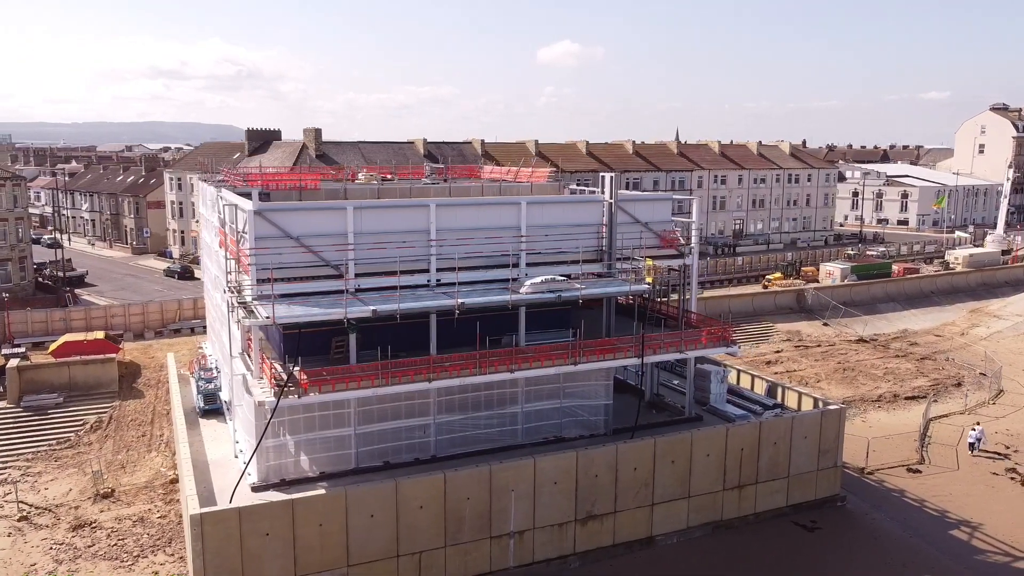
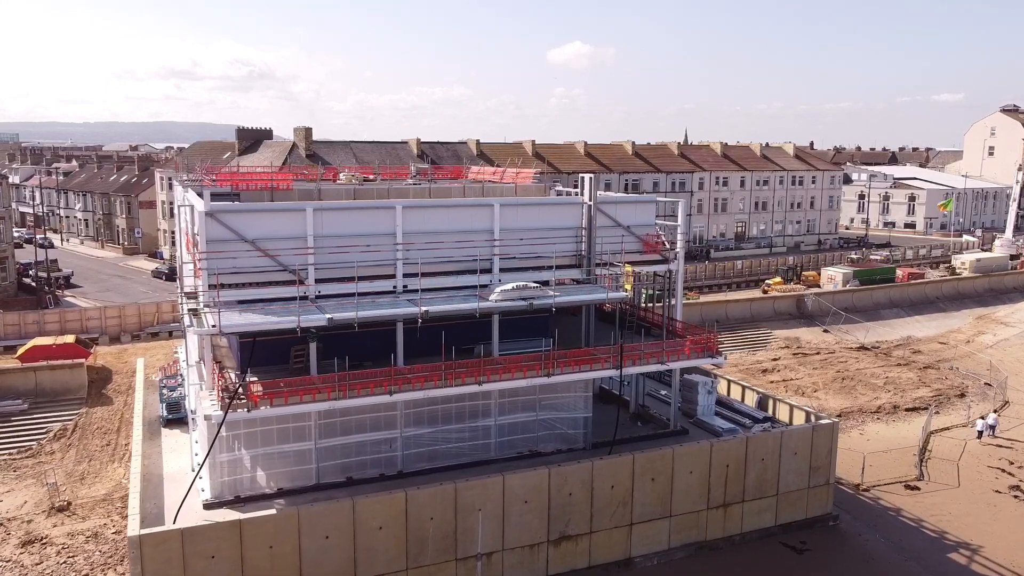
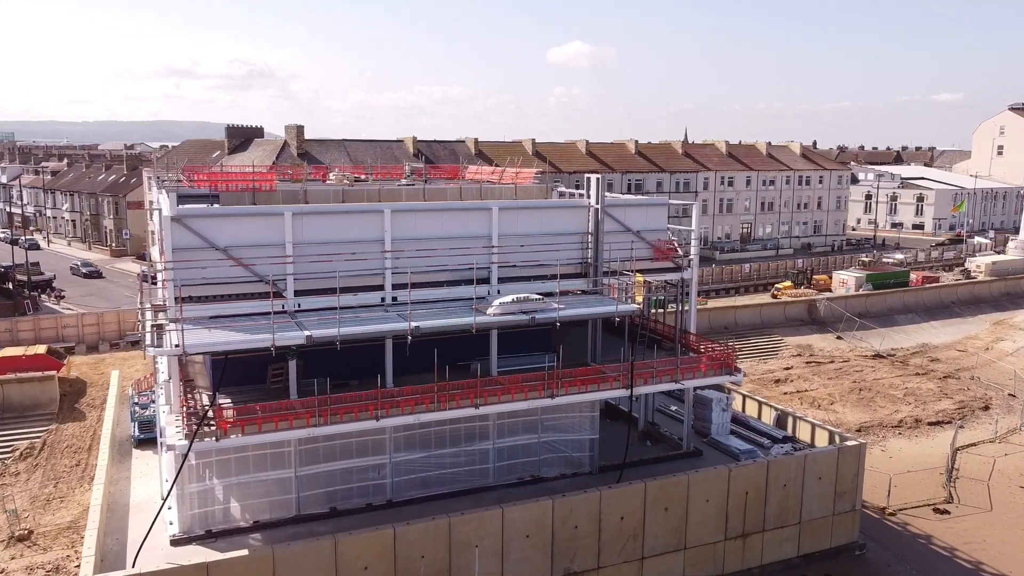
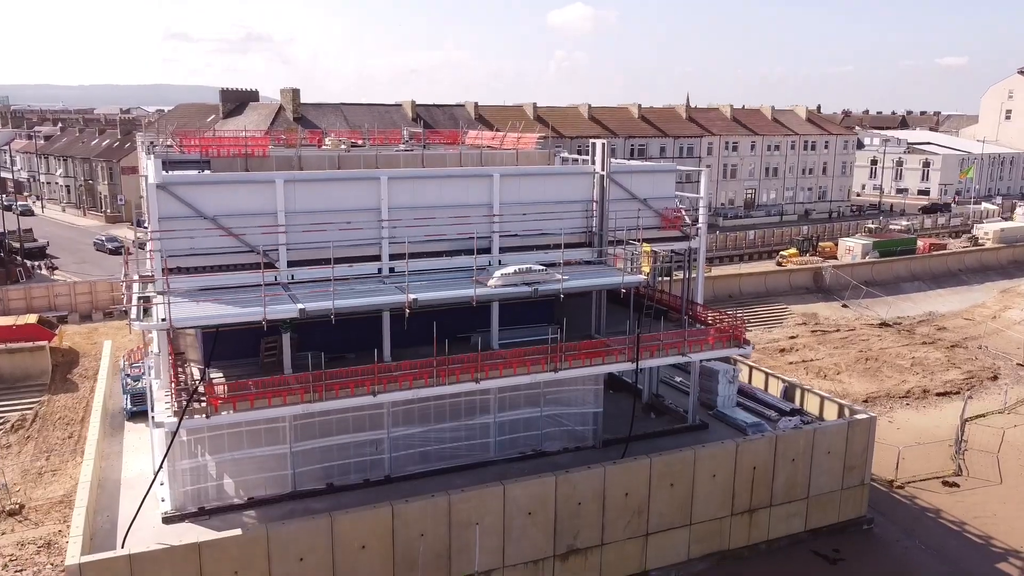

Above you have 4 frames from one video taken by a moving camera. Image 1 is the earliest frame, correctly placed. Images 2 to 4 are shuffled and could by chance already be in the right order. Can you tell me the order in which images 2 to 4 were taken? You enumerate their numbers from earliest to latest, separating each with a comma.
2, 3, 4
